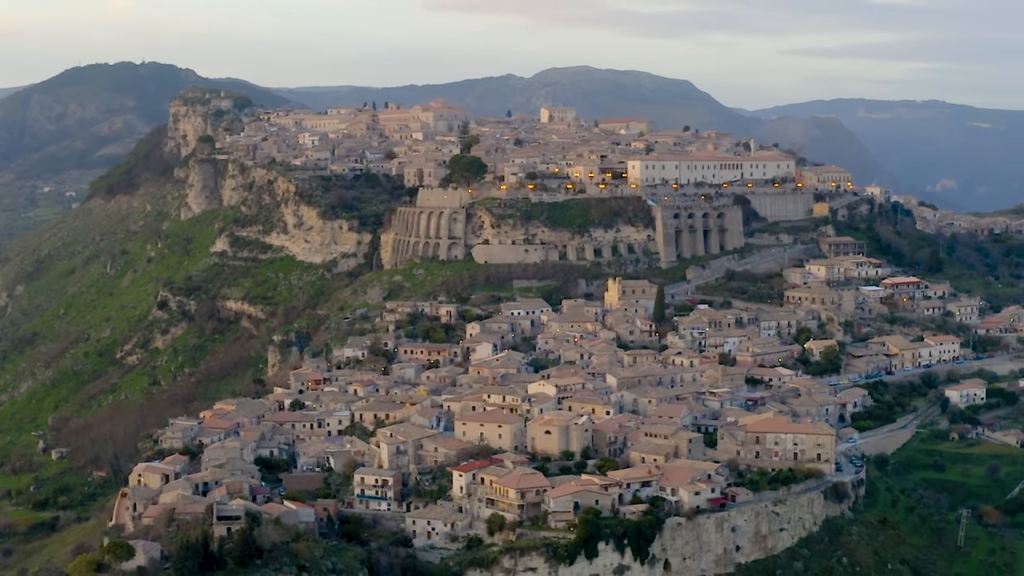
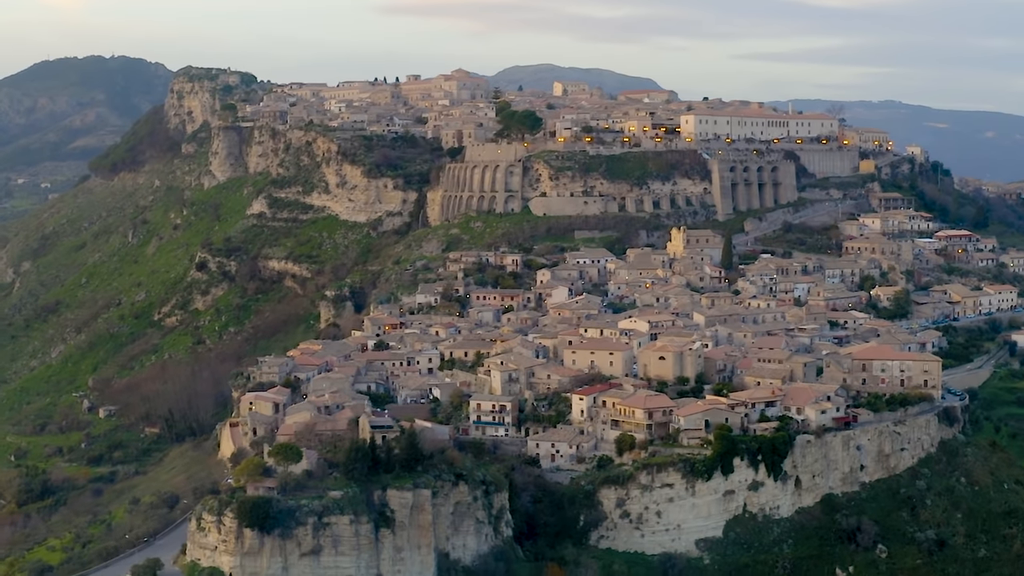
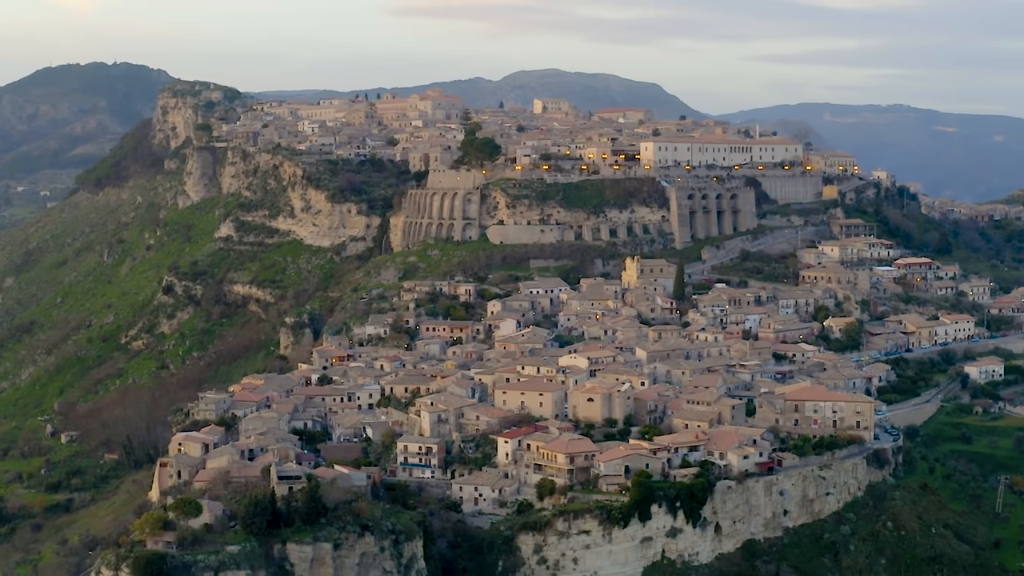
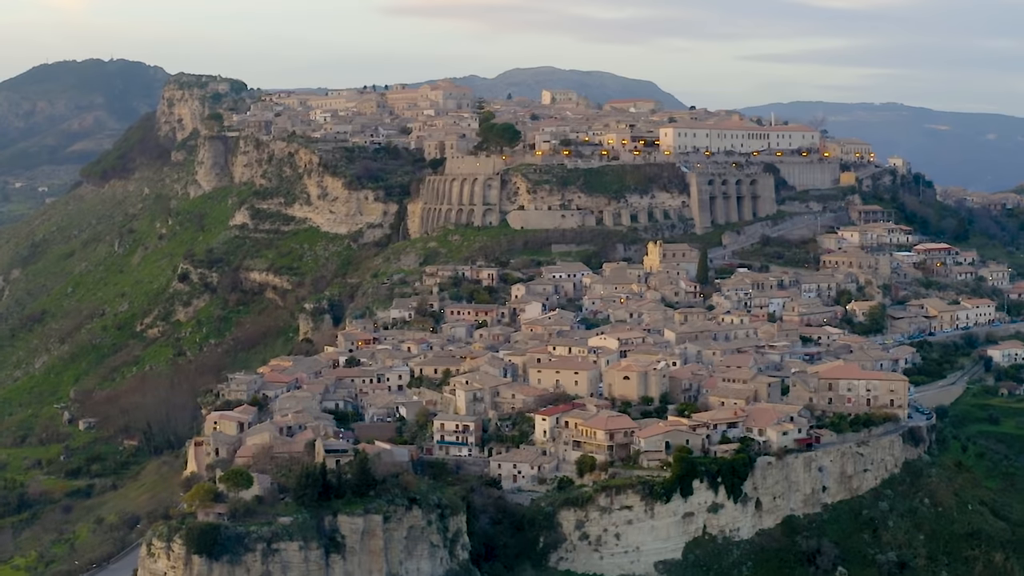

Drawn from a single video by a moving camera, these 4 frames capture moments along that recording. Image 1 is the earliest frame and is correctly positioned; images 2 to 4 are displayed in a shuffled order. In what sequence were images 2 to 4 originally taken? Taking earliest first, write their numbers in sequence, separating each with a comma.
3, 4, 2
